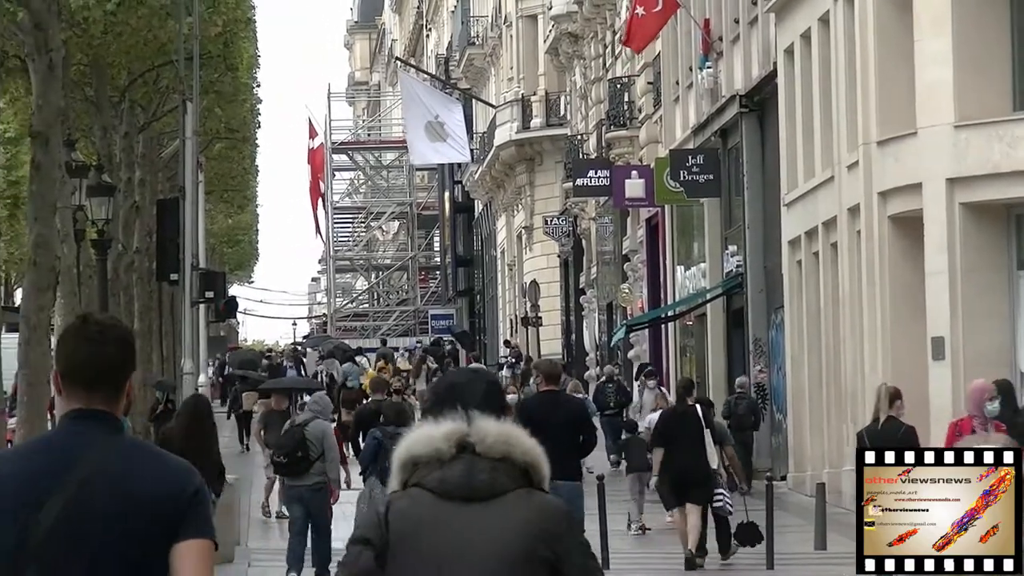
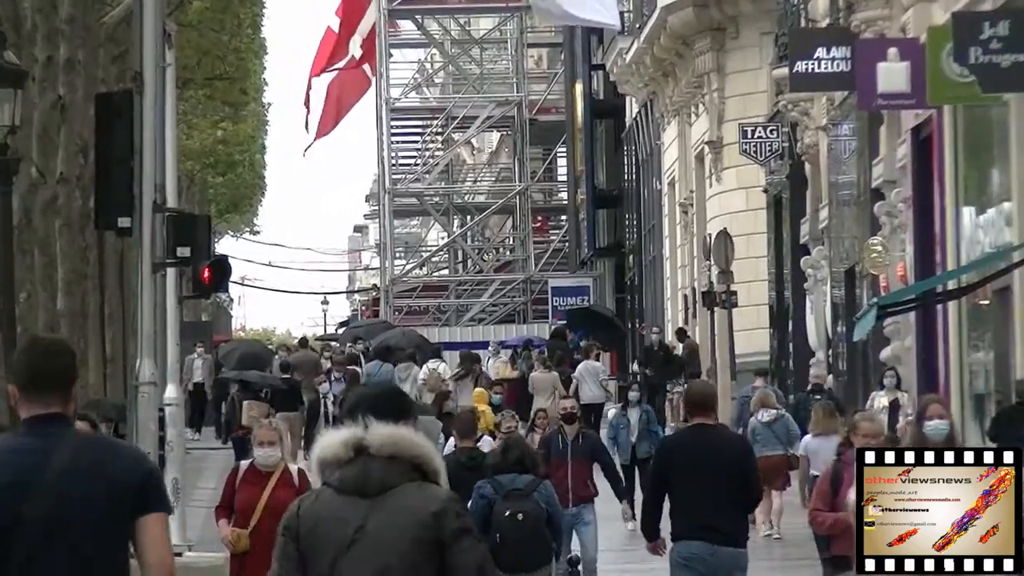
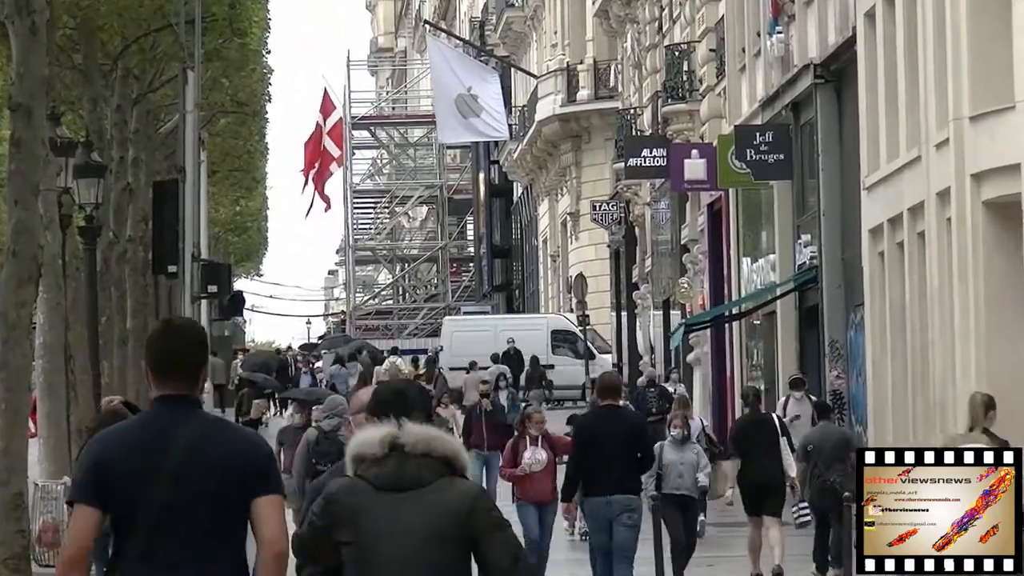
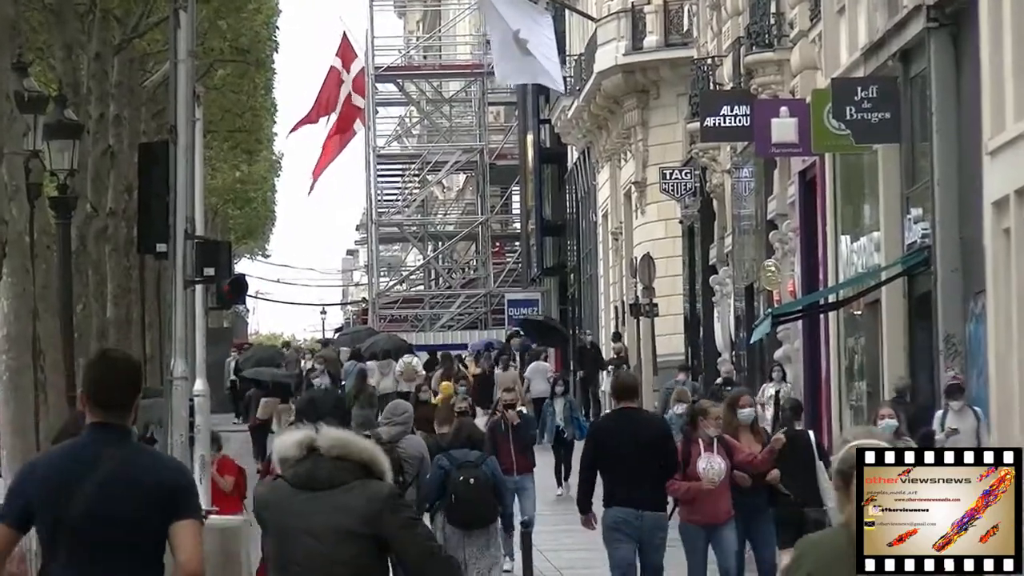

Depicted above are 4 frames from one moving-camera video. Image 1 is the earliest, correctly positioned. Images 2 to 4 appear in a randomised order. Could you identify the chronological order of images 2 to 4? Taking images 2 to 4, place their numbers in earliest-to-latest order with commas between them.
3, 4, 2
